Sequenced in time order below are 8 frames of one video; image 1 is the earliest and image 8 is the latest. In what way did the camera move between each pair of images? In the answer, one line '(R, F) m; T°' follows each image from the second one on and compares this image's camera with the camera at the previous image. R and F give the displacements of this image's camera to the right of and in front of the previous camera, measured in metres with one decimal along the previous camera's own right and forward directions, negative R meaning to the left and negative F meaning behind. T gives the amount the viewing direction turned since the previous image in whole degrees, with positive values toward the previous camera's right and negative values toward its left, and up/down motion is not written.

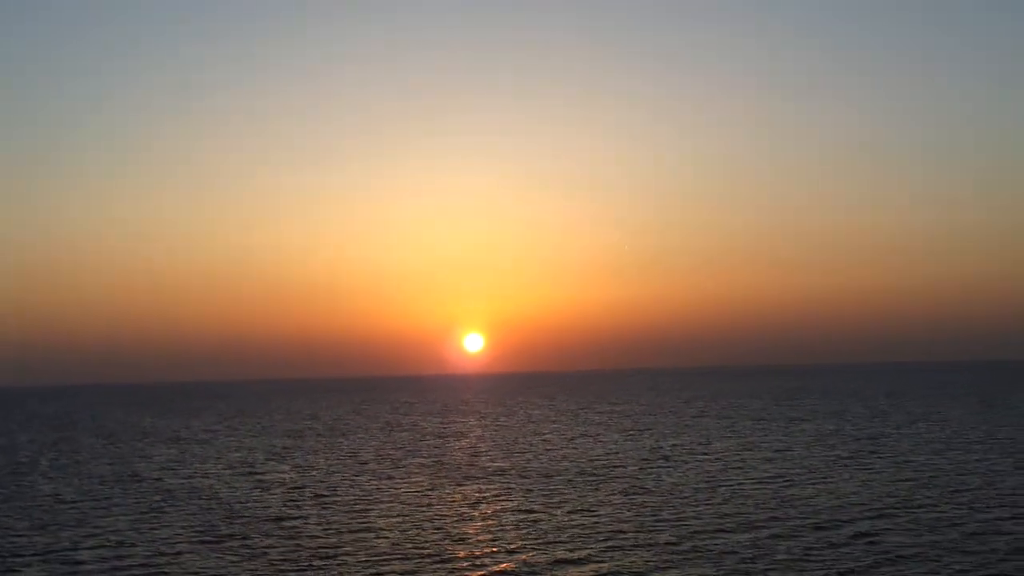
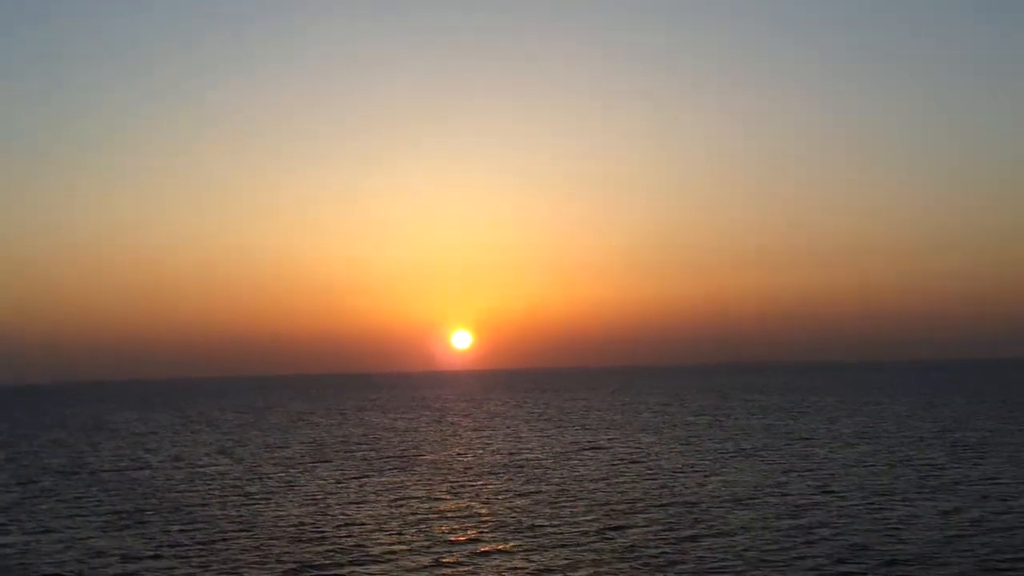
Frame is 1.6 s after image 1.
(+2.6, +0.9) m; 0°
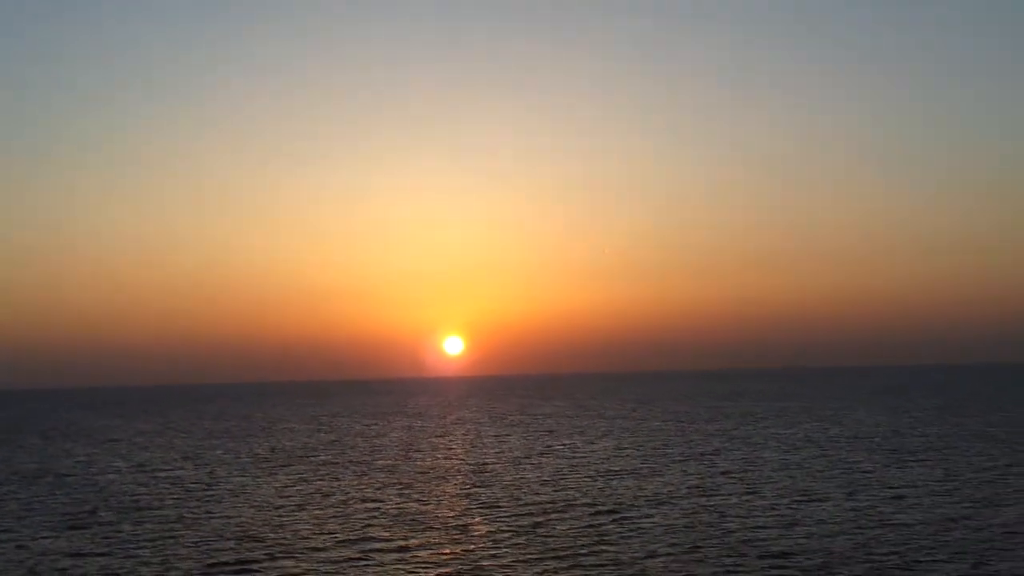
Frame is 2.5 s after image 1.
(+3.8, -2.5) m; 0°
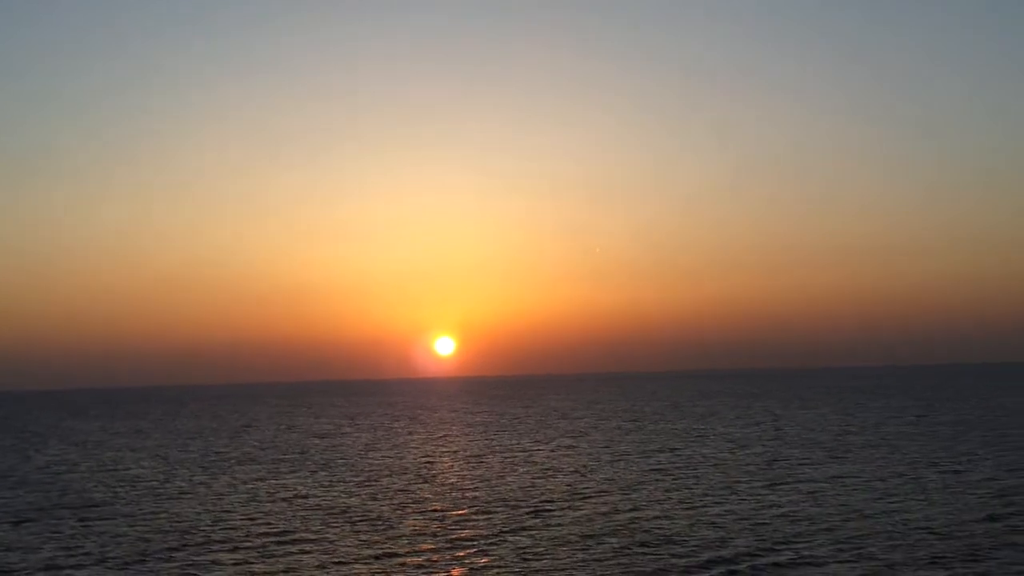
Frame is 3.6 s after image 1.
(+4.2, -2.4) m; 0°
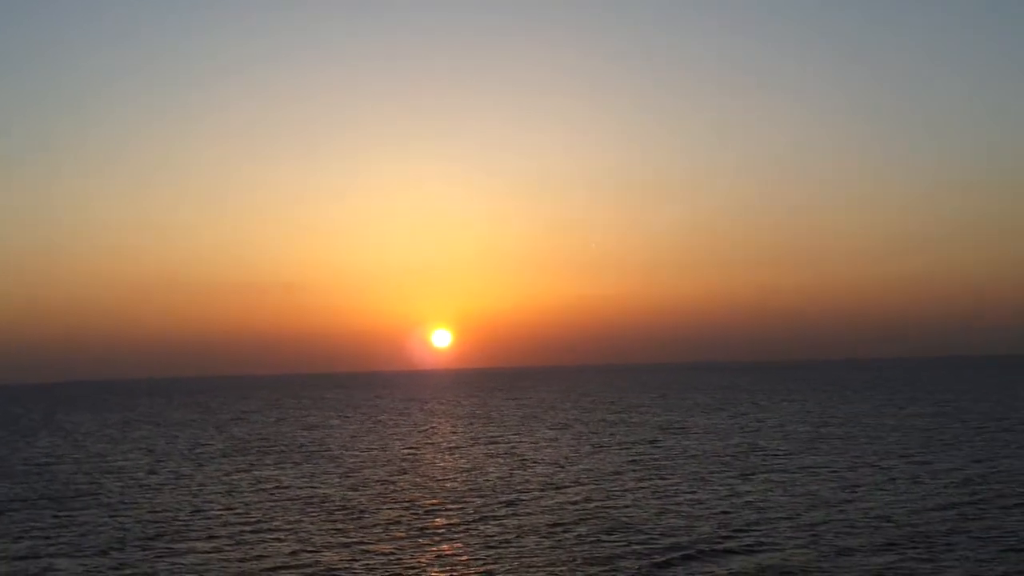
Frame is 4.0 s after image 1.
(-8.5, +9.7) m; +1°
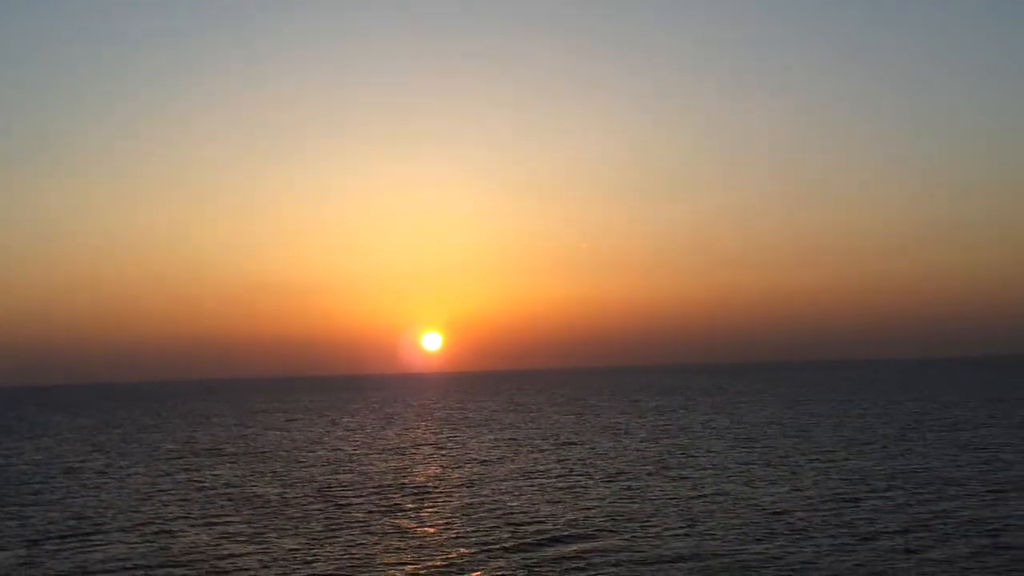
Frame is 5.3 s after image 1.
(+3.6, -2.4) m; 0°
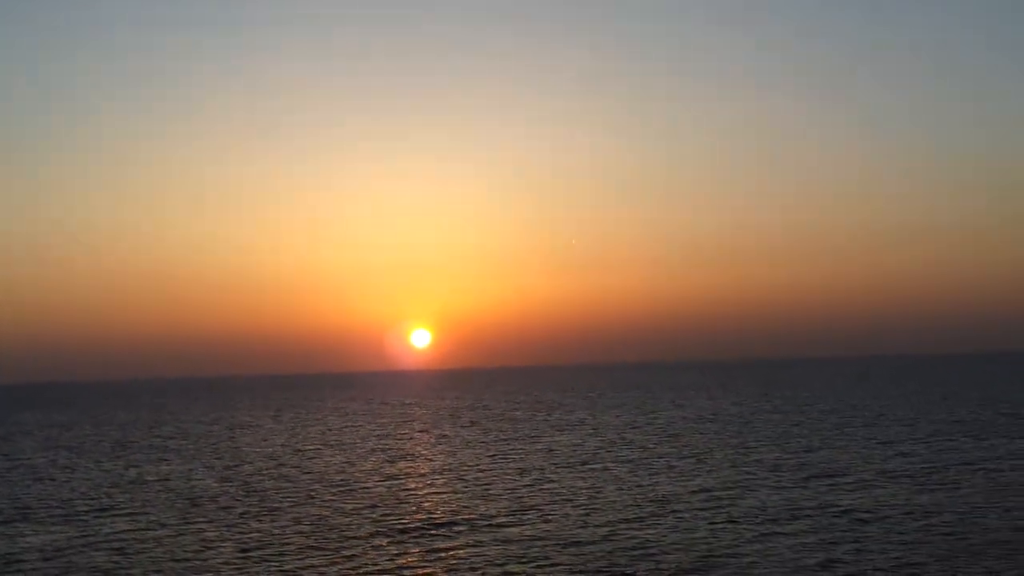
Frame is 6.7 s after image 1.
(+3.6, -2.7) m; 0°
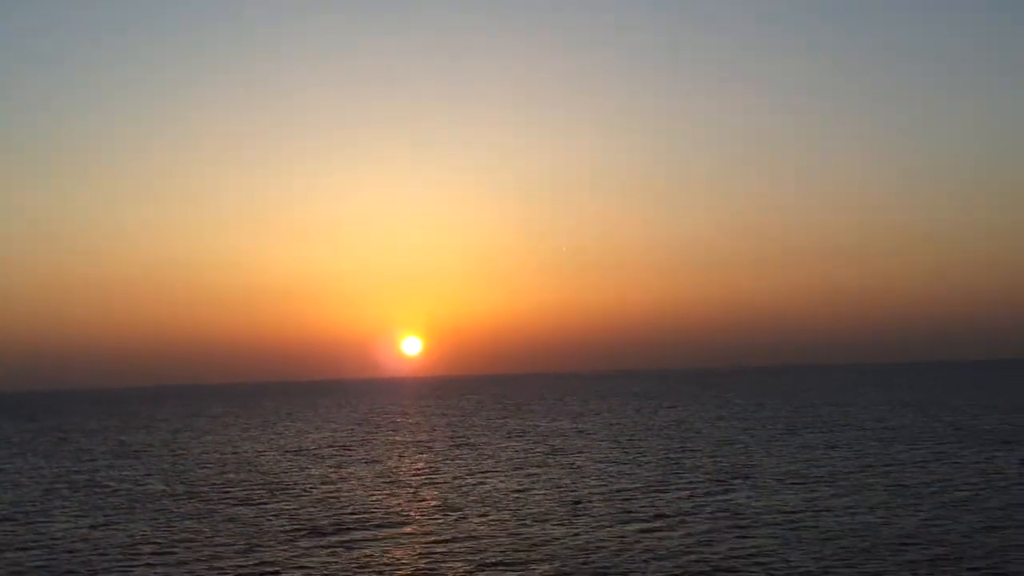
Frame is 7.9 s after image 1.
(+3.2, -2.3) m; 0°
